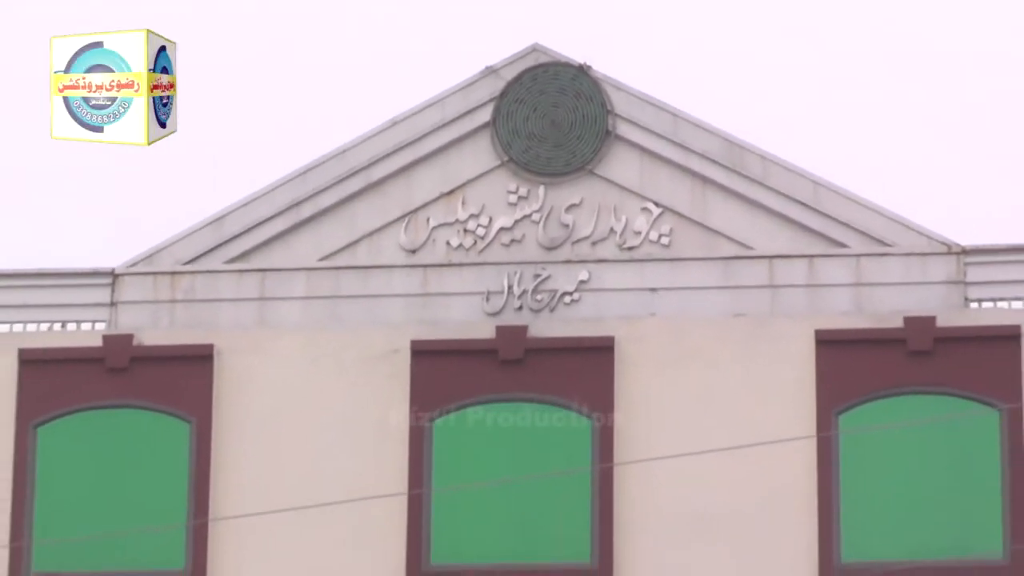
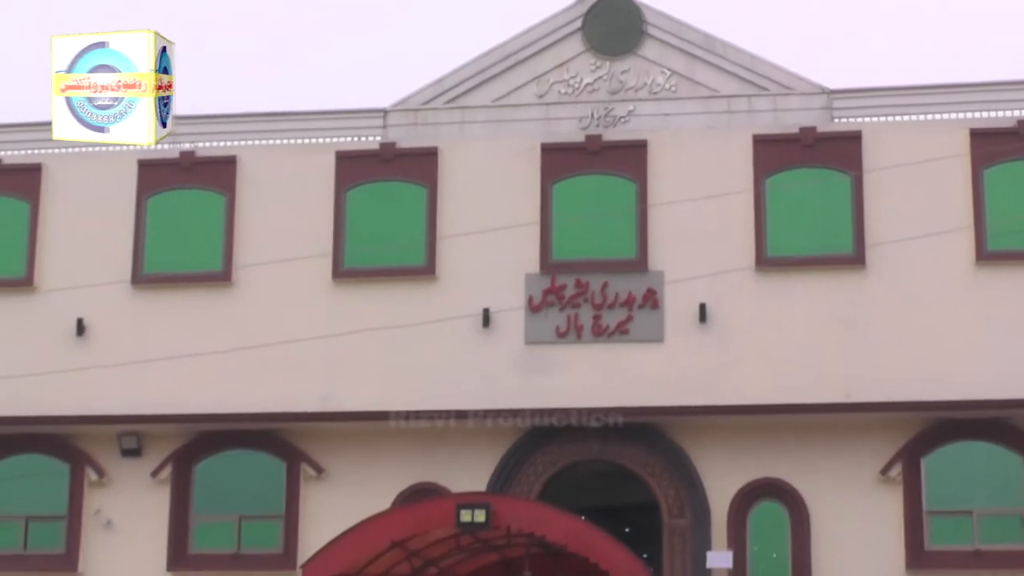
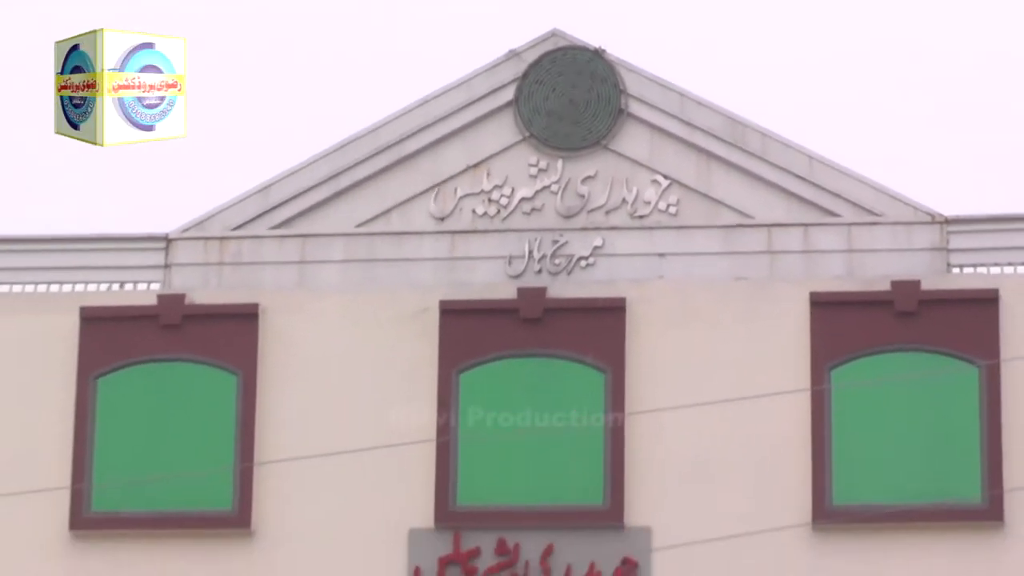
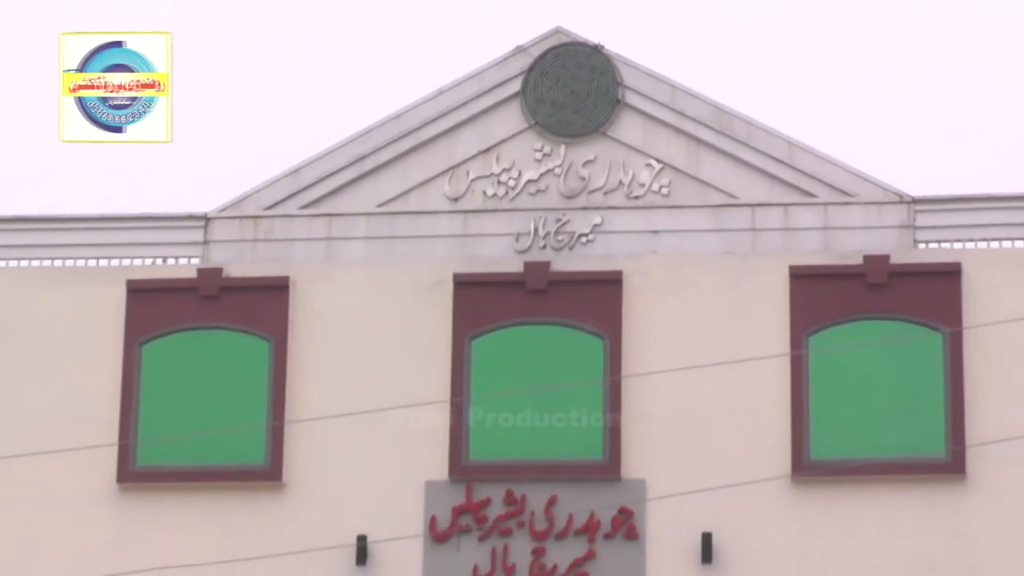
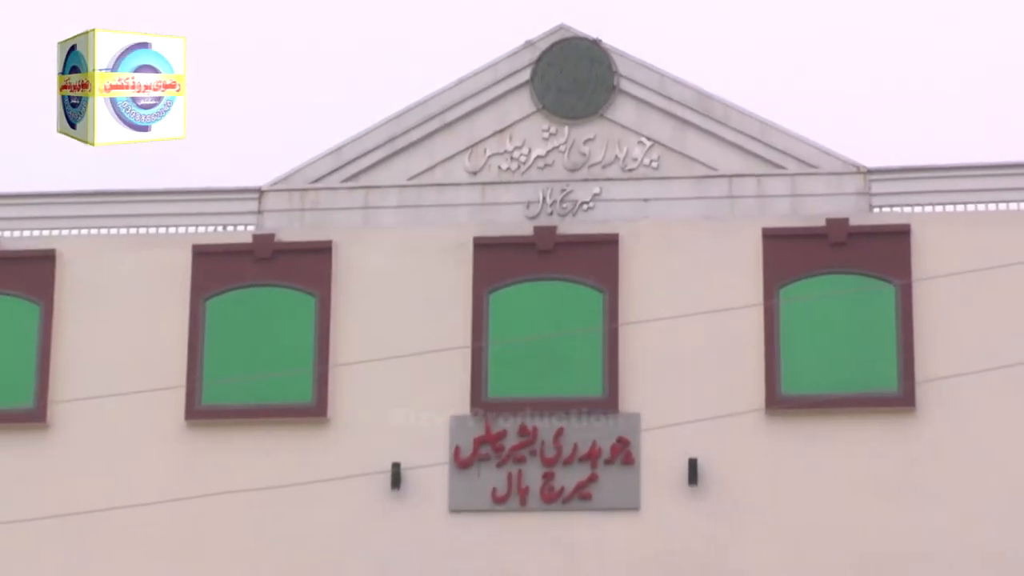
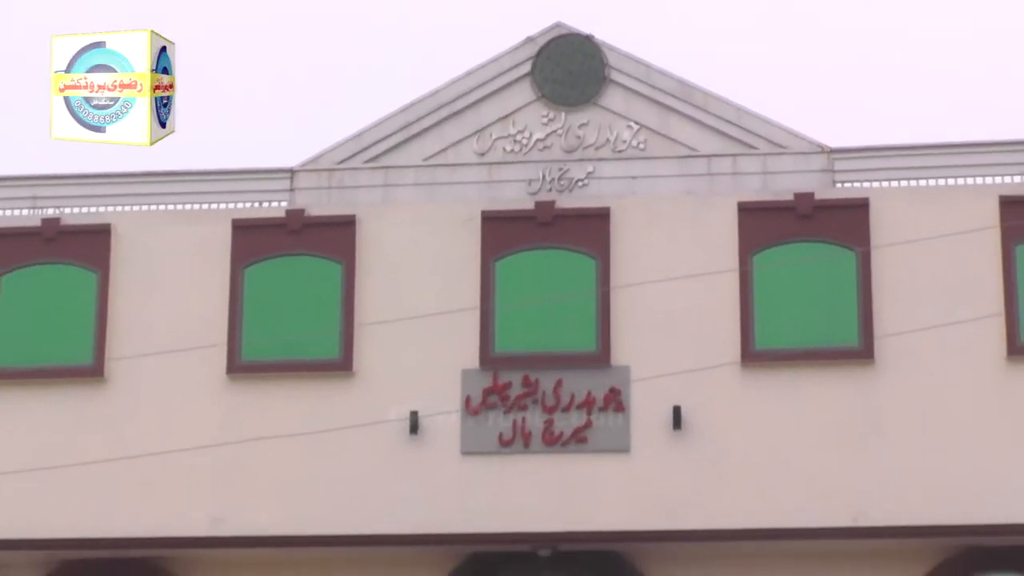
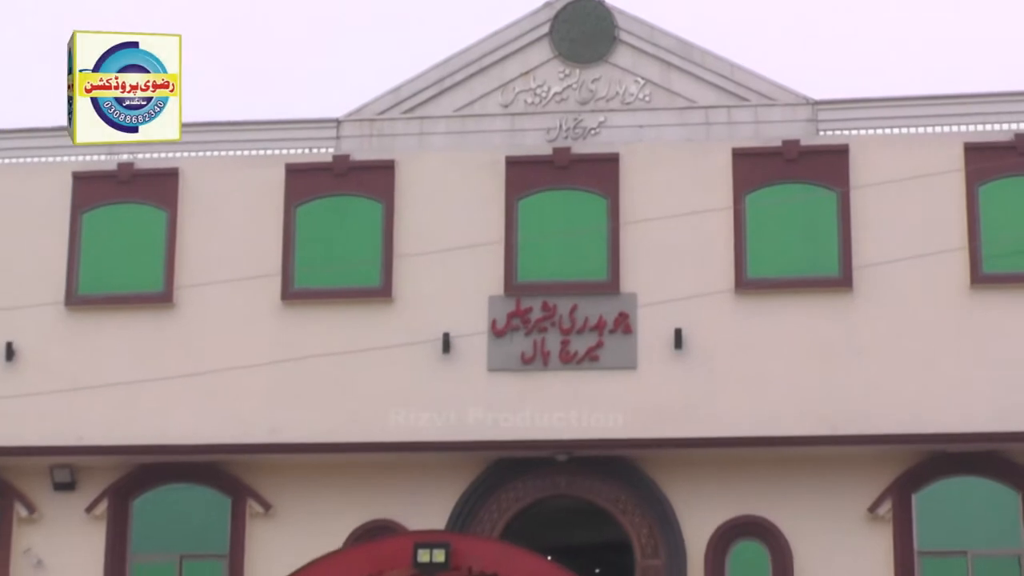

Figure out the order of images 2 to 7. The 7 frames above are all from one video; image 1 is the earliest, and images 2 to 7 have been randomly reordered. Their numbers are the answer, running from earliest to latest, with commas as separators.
3, 4, 5, 6, 7, 2
